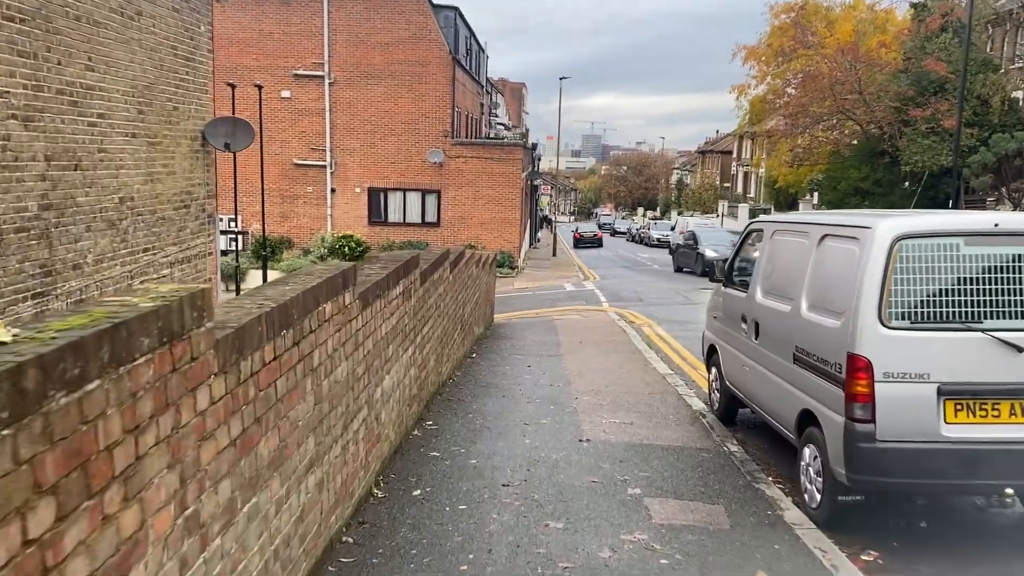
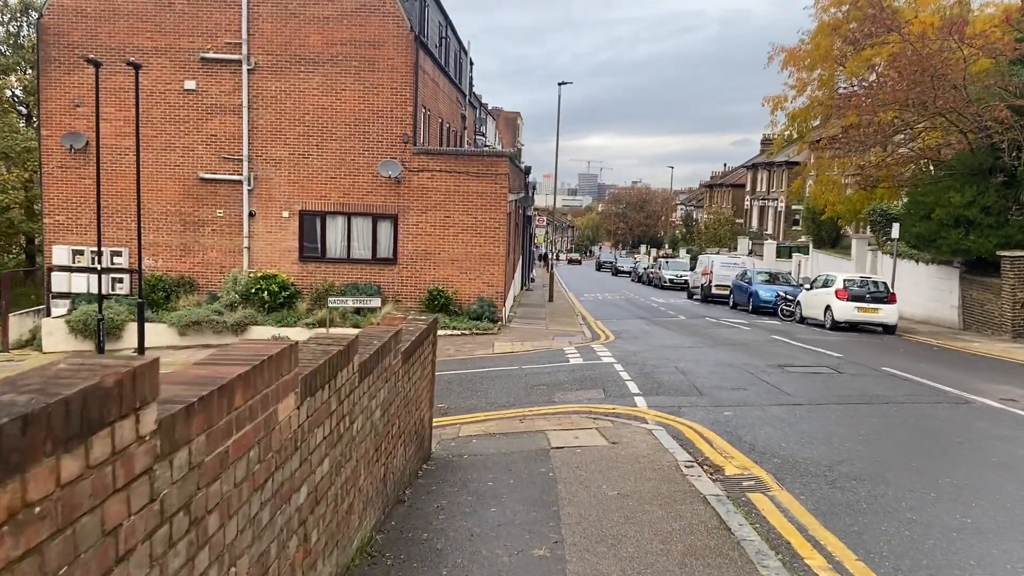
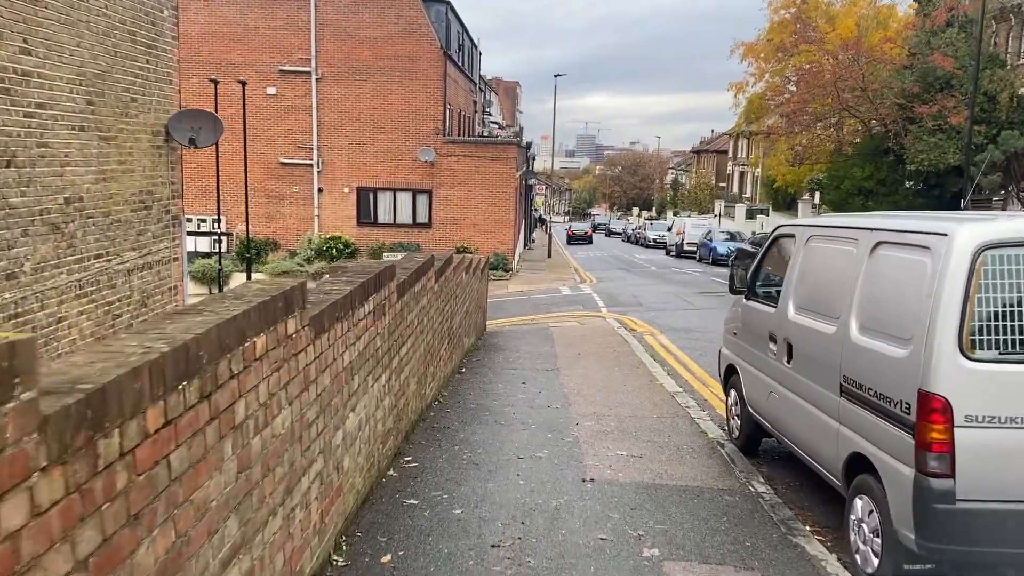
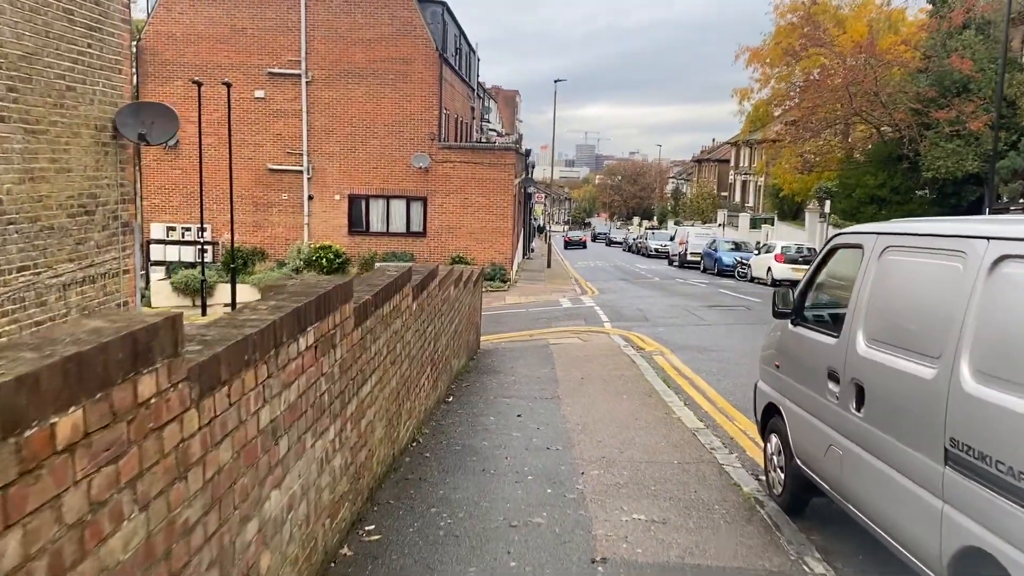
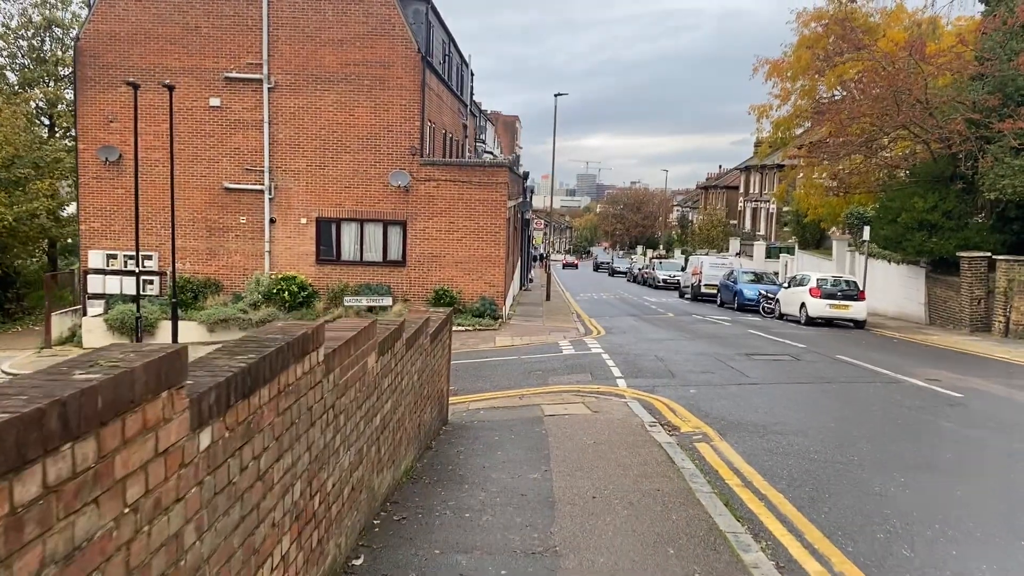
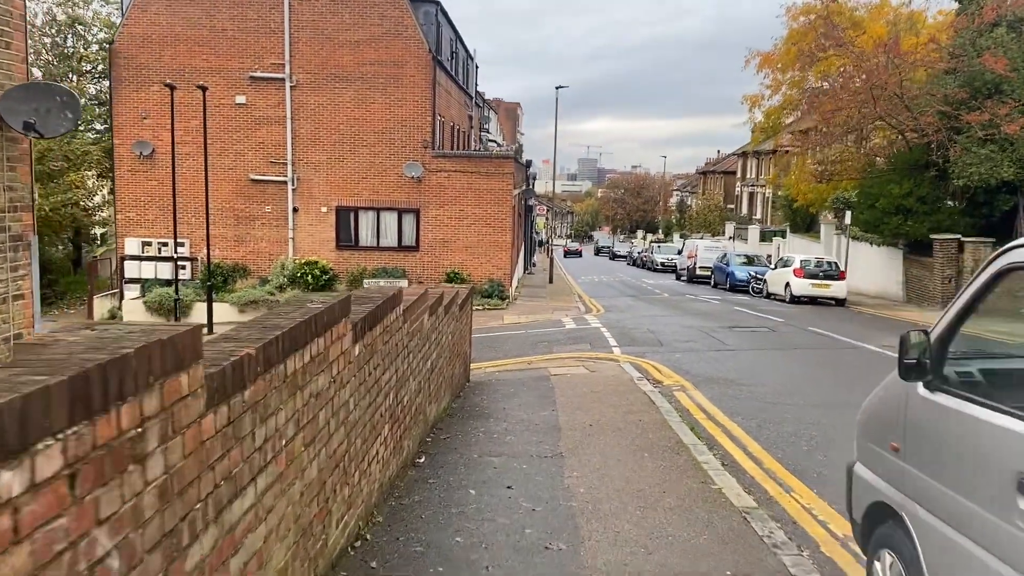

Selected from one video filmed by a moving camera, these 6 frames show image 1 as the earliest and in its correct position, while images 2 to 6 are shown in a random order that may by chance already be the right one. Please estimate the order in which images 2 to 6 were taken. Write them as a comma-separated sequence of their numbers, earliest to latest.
3, 4, 6, 5, 2
